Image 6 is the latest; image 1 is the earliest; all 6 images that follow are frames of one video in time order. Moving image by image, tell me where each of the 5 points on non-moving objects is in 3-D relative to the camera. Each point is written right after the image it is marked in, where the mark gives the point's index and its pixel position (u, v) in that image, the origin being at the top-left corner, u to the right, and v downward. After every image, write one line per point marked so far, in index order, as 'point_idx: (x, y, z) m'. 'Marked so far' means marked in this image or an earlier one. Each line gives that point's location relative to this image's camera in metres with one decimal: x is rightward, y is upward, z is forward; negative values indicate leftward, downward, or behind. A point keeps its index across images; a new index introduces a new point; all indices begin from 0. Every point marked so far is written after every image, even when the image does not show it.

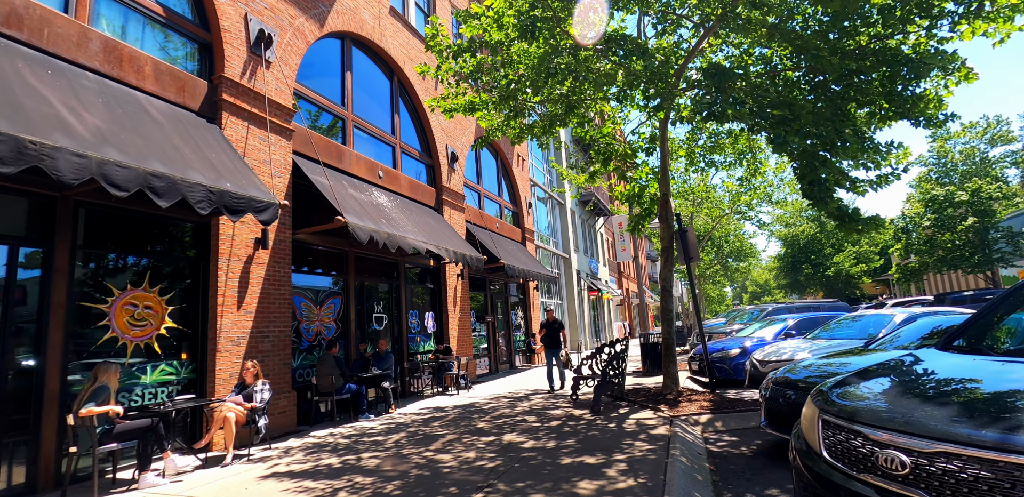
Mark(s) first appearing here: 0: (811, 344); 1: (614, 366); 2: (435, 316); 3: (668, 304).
0: (+4.8, -1.5, +8.2) m
1: (+1.6, -1.8, +8.1) m
2: (-1.9, -1.7, +12.9) m
3: (+2.6, -0.9, +8.6) m
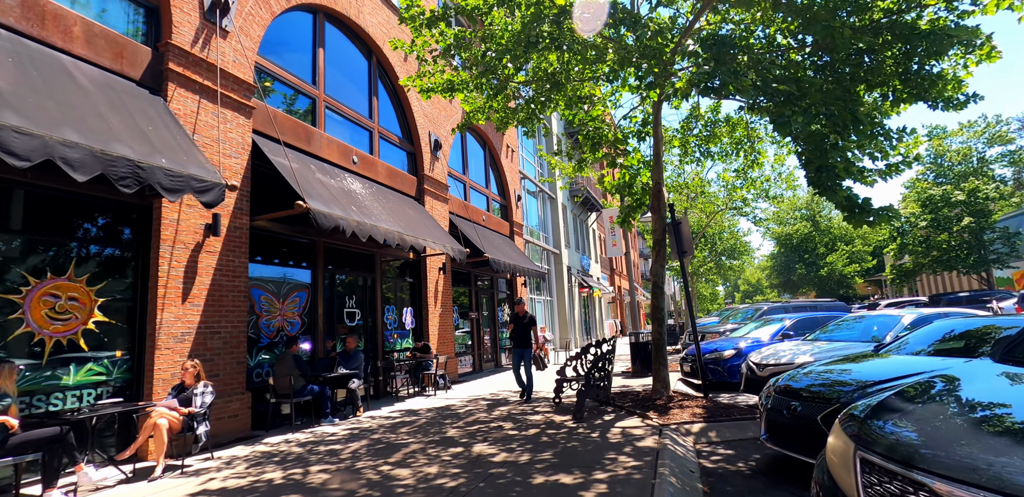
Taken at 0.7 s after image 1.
0: (+4.5, -1.5, +7.6) m
1: (+1.3, -1.7, +7.5) m
2: (-2.3, -1.5, +12.2) m
3: (+2.3, -0.8, +8.0) m
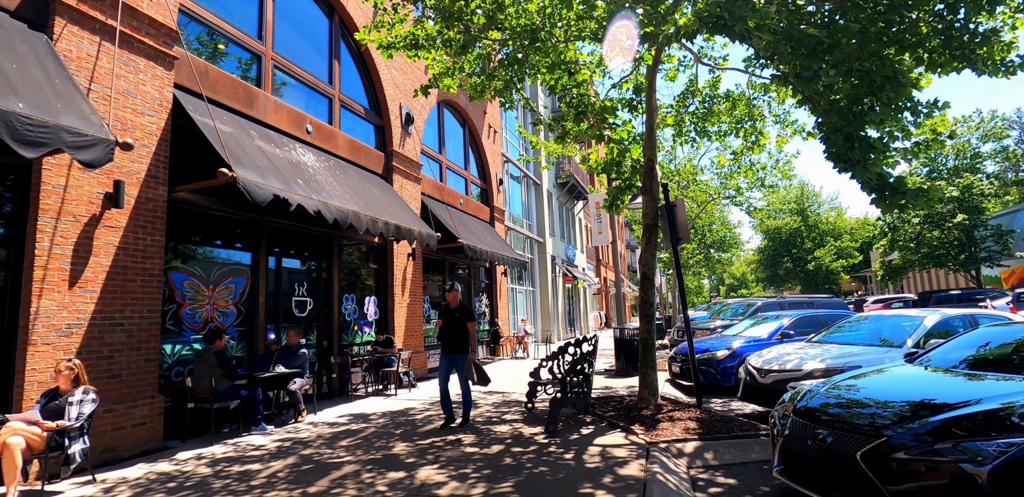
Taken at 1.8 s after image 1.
0: (+4.0, -1.3, +6.6) m
1: (+0.9, -1.5, +6.4) m
2: (-2.9, -1.1, +11.1) m
3: (+1.8, -0.6, +6.9) m
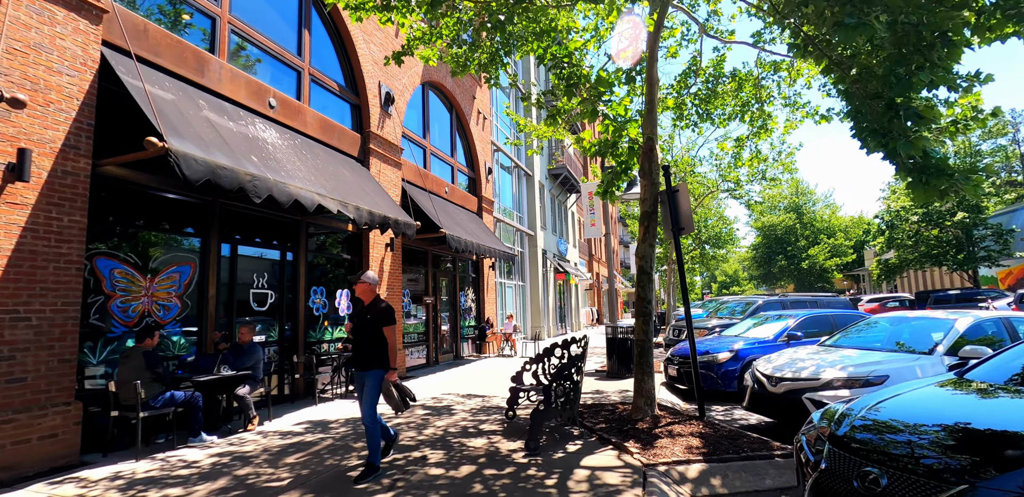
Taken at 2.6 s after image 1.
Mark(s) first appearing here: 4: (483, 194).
0: (+3.8, -1.2, +5.9) m
1: (+0.6, -1.4, +5.6) m
2: (-3.2, -0.9, +10.2) m
3: (+1.6, -0.5, +6.1) m
4: (-1.0, +1.8, +16.8) m
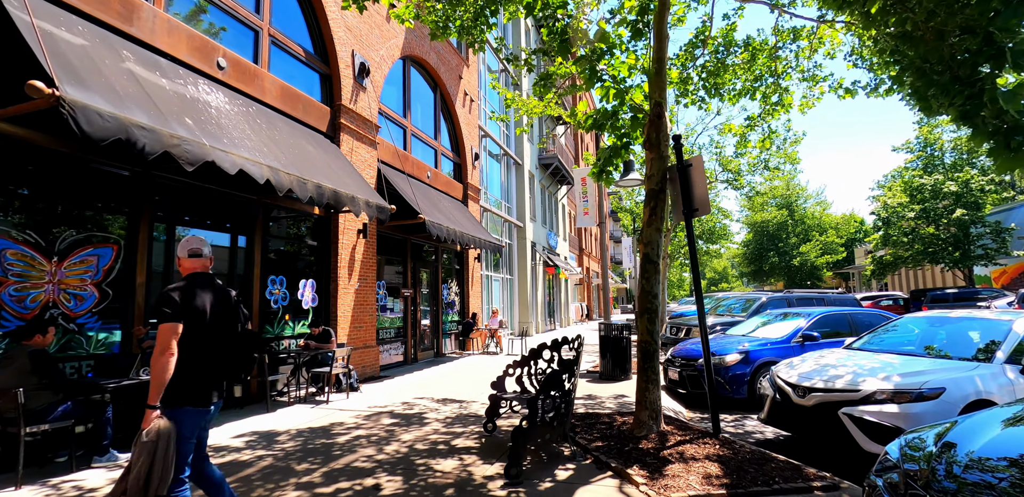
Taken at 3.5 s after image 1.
0: (+3.6, -1.1, +5.0) m
1: (+0.4, -1.3, +4.7) m
2: (-3.5, -0.7, +9.2) m
3: (+1.4, -0.3, +5.2) m
4: (-1.3, +2.1, +15.8) m
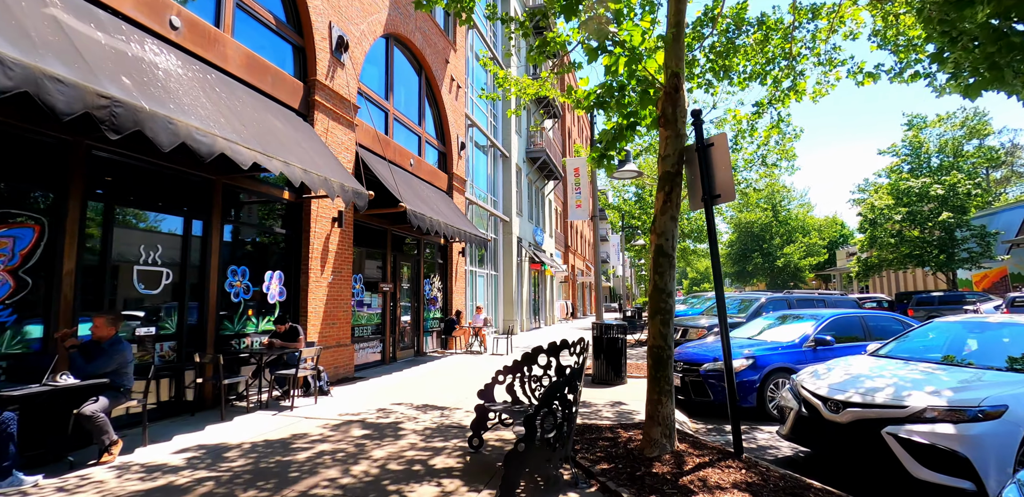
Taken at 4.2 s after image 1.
0: (+3.5, -1.1, +4.4) m
1: (+0.4, -1.2, +4.0) m
2: (-3.7, -0.5, +8.3) m
3: (+1.3, -0.3, +4.5) m
4: (-1.7, +2.3, +15.0) m
